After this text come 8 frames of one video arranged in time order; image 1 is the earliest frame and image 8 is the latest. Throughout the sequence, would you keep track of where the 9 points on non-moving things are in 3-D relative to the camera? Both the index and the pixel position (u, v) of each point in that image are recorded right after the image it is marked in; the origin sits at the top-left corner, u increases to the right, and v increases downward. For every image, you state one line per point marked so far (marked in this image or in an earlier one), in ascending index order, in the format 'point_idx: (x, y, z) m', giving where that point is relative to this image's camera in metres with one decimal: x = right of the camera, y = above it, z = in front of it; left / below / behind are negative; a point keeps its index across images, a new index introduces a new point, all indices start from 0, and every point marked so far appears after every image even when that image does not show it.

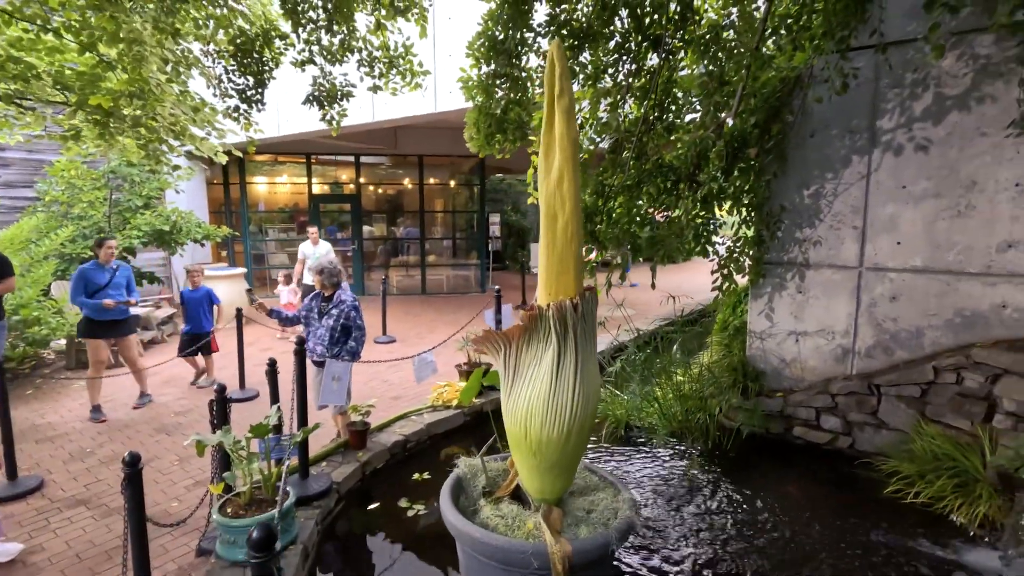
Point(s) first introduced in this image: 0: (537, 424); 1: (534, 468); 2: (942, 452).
0: (+0.1, -0.5, +2.1) m
1: (+0.1, -0.7, +2.1) m
2: (+2.9, -1.1, +3.7) m
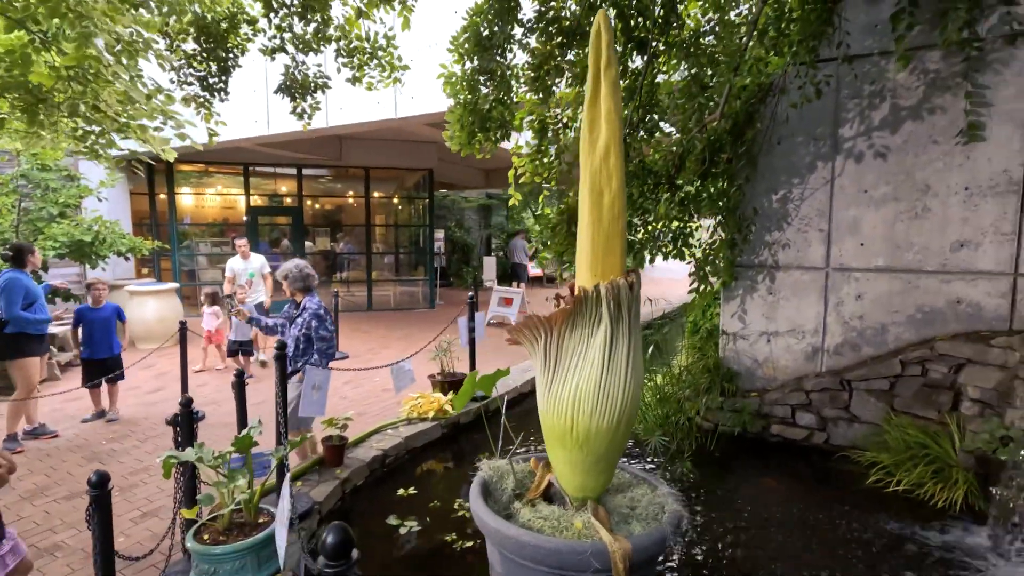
0: (+0.3, -0.4, +1.9) m
1: (+0.2, -0.6, +2.0) m
2: (+2.8, -1.1, +3.9) m
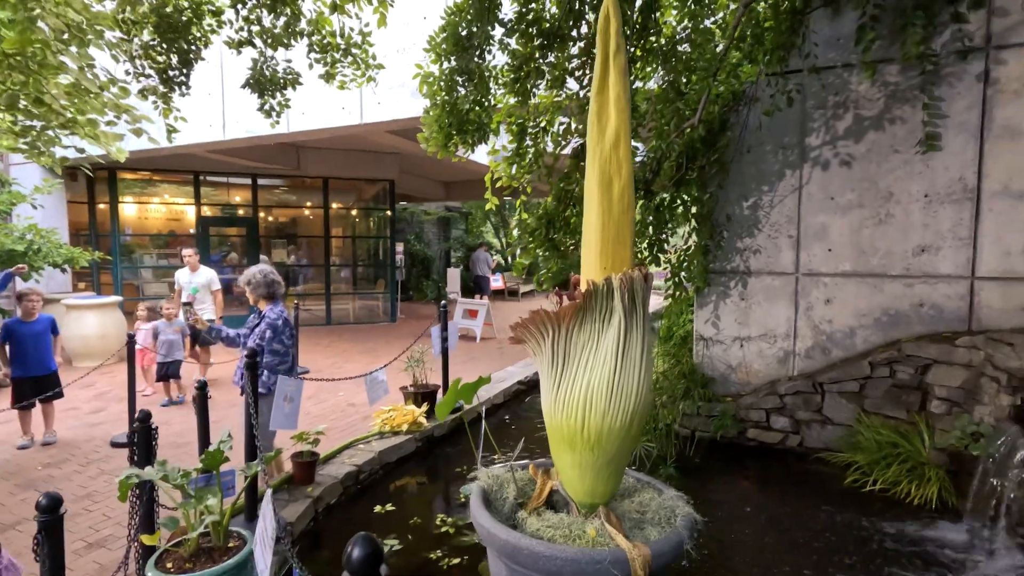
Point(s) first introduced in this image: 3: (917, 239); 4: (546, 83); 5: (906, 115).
0: (+0.3, -0.4, +1.8) m
1: (+0.3, -0.6, +1.9) m
2: (+2.7, -1.1, +4.0) m
3: (+3.2, +0.4, +4.3) m
4: (+0.3, +1.5, +4.0) m
5: (+3.1, +1.3, +4.3) m
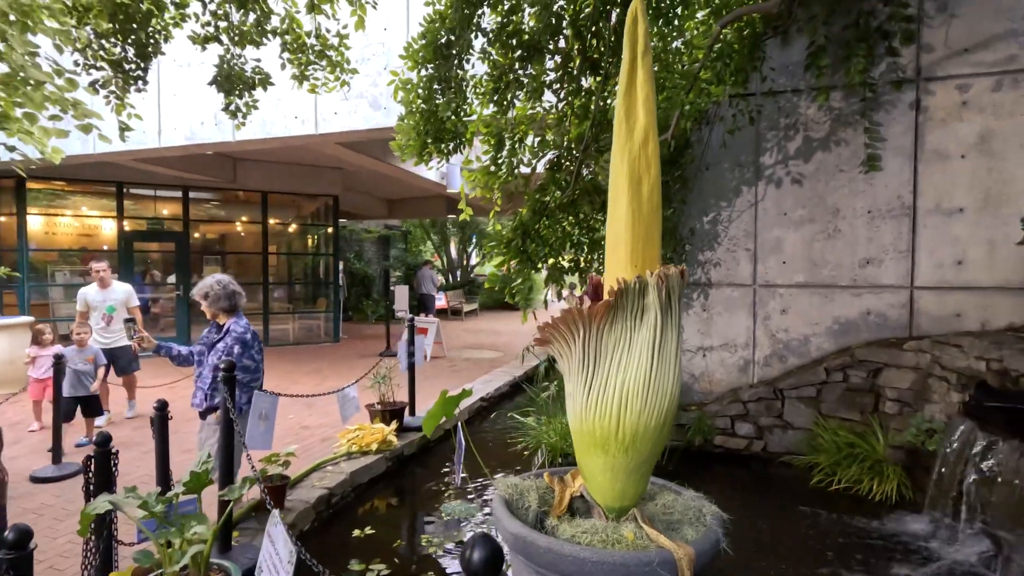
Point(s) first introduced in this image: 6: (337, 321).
0: (+0.4, -0.4, +1.8) m
1: (+0.4, -0.6, +1.9) m
2: (+2.5, -1.2, +4.2) m
3: (+3.0, +0.3, +4.7) m
4: (+0.1, +1.4, +4.0) m
5: (+2.8, +1.3, +4.7) m
6: (-4.0, -0.7, +12.5) m
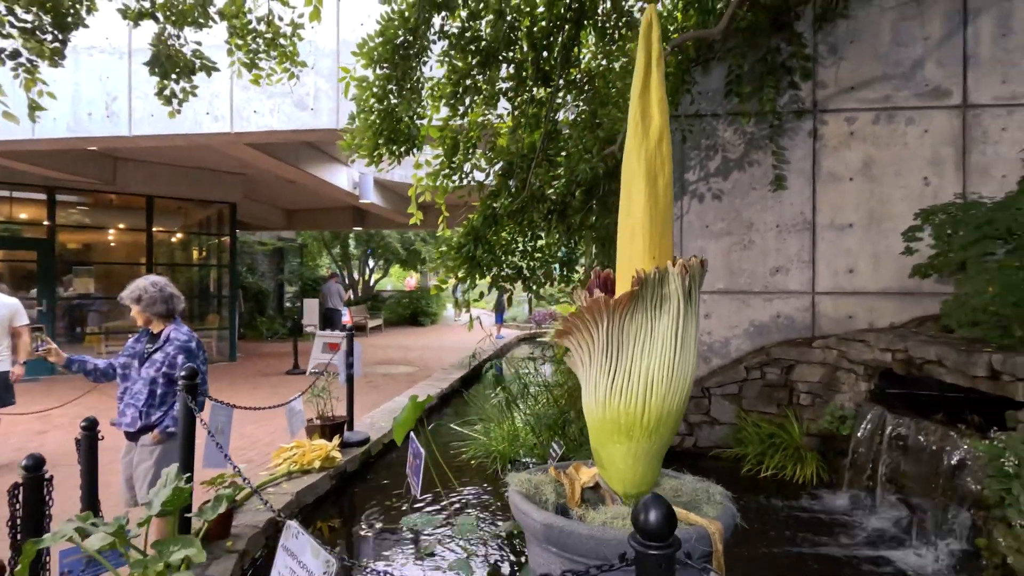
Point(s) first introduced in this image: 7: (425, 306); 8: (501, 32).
0: (+0.5, -0.4, +1.9) m
1: (+0.5, -0.6, +1.9) m
2: (+2.1, -1.2, +4.6) m
3: (+2.4, +0.2, +5.2) m
4: (-0.2, +1.4, +4.0) m
5: (+2.3, +1.2, +5.2) m
6: (-5.8, -1.0, +11.5) m
7: (-2.9, -0.6, +18.3) m
8: (-0.1, +1.8, +3.8) m
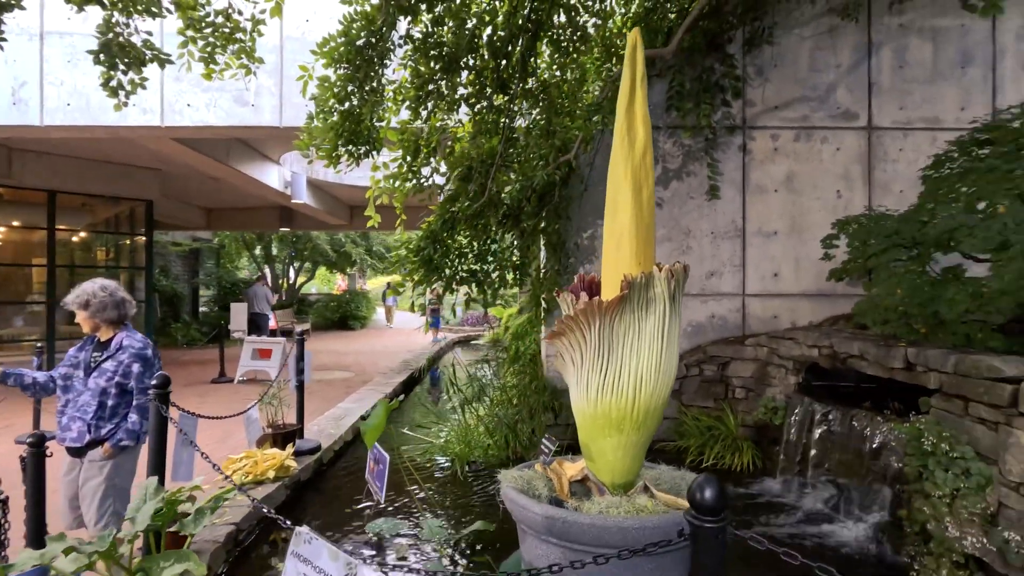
0: (+0.5, -0.4, +2.0) m
1: (+0.4, -0.6, +2.1) m
2: (+1.7, -1.2, +4.9) m
3: (+2.0, +0.2, +5.6) m
4: (-0.5, +1.4, +4.1) m
5: (+1.9, +1.2, +5.6) m
6: (-7.1, -1.1, +10.7) m
7: (-5.1, -0.7, +17.9) m
8: (-0.3, +1.8, +3.9) m
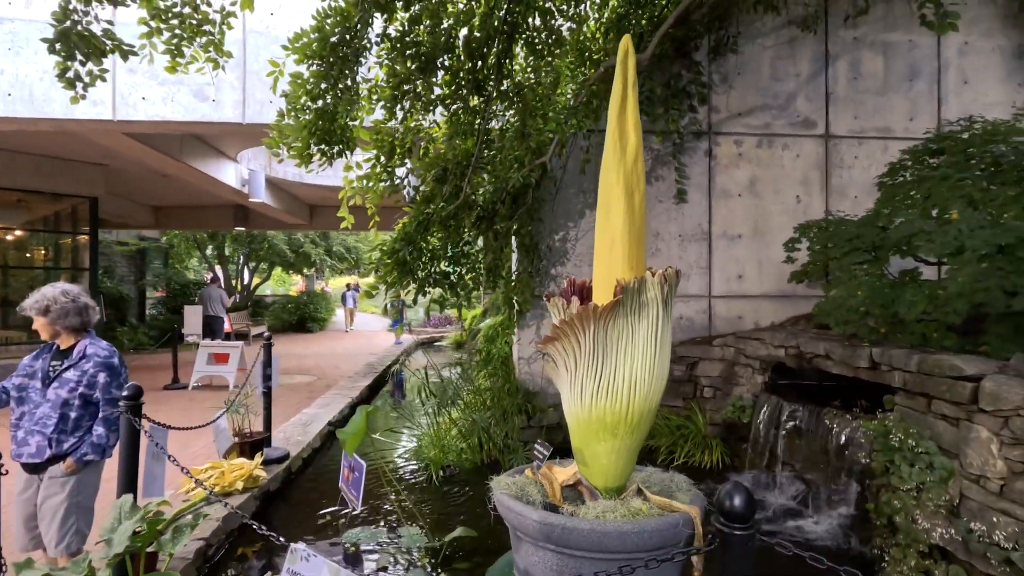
0: (+0.5, -0.4, +2.0) m
1: (+0.4, -0.6, +2.1) m
2: (+1.5, -1.2, +5.0) m
3: (+1.7, +0.2, +5.7) m
4: (-0.7, +1.3, +4.0) m
5: (+1.6, +1.2, +5.7) m
6: (-7.7, -1.1, +10.1) m
7: (-6.2, -0.7, +17.4) m
8: (-0.5, +1.7, +3.8) m
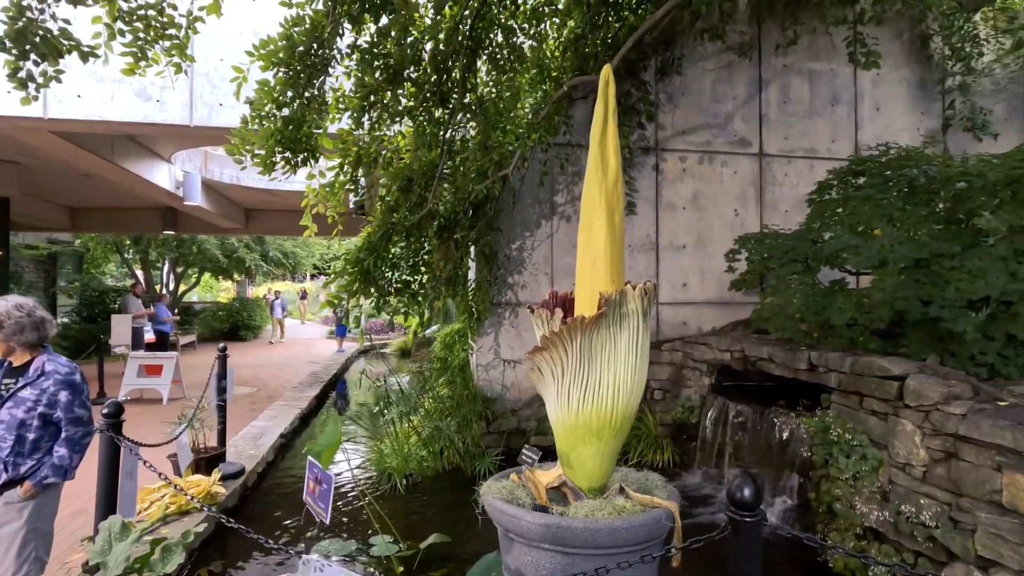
0: (+0.4, -0.4, +2.2) m
1: (+0.4, -0.6, +2.2) m
2: (+1.1, -1.3, +5.3) m
3: (+1.2, +0.1, +6.0) m
4: (-1.0, +1.3, +4.0) m
5: (+1.1, +1.1, +5.9) m
6: (-8.6, -1.3, +9.3) m
7: (-8.0, -0.9, +16.7) m
8: (-0.7, +1.7, +3.9) m
